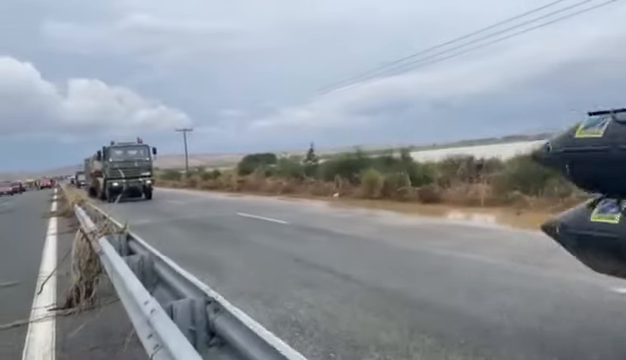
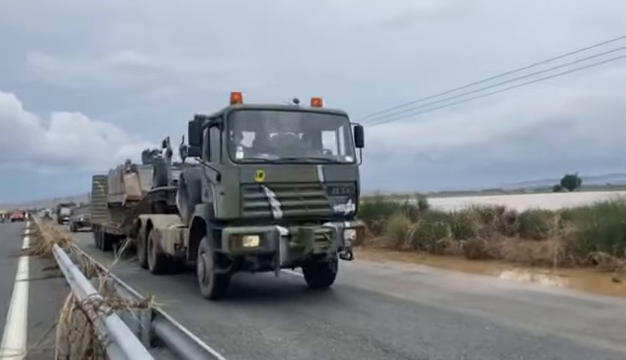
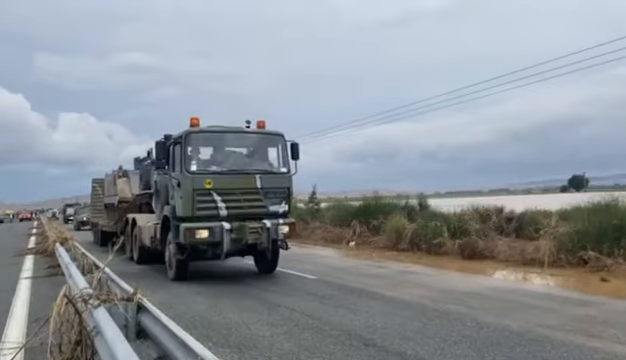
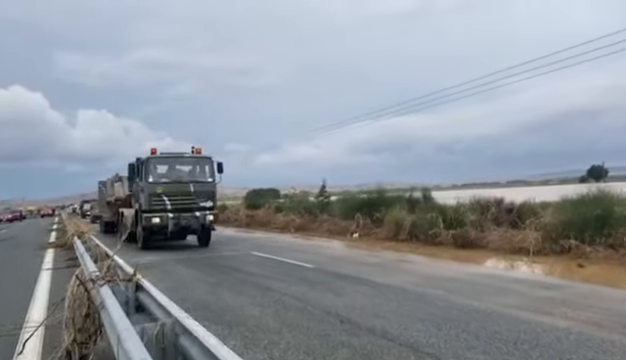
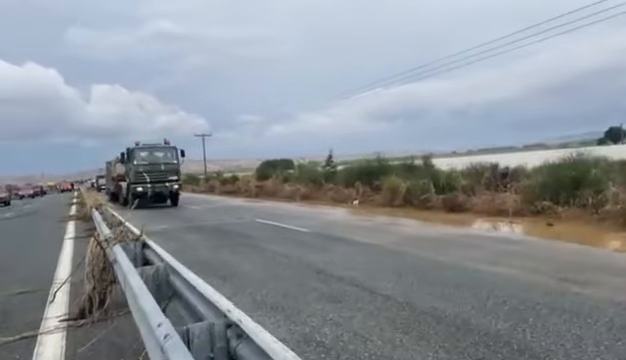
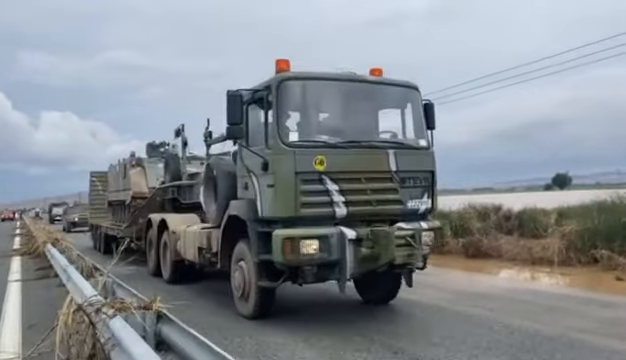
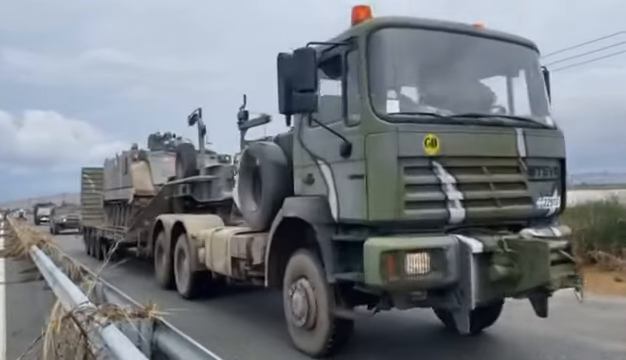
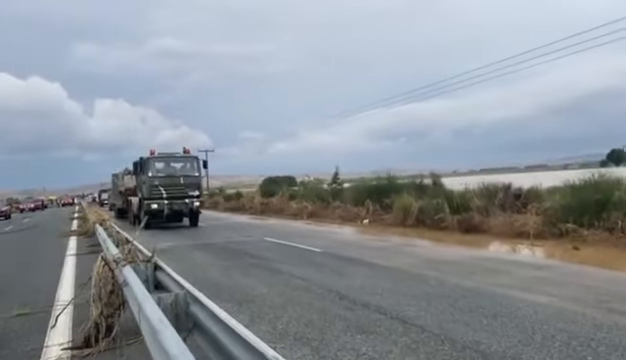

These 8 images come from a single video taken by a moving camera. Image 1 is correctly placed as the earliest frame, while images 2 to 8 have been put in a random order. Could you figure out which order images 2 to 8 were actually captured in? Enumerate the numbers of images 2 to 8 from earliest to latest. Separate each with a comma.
5, 8, 4, 3, 2, 6, 7
